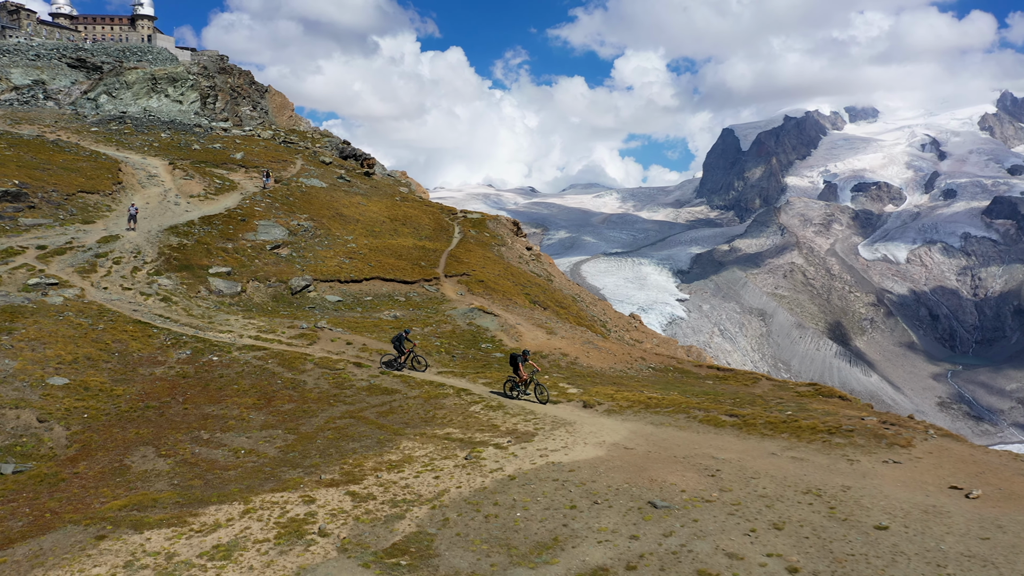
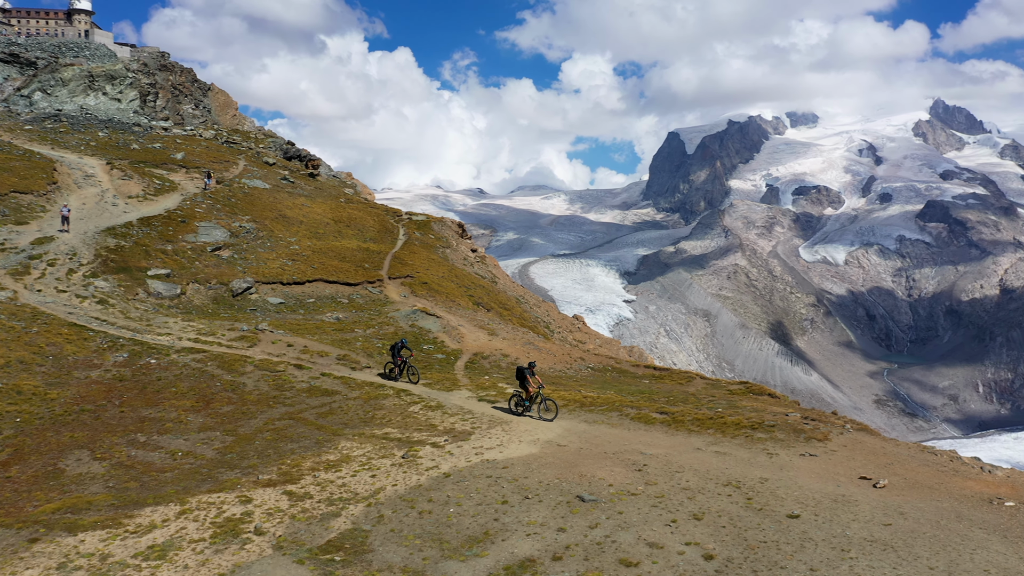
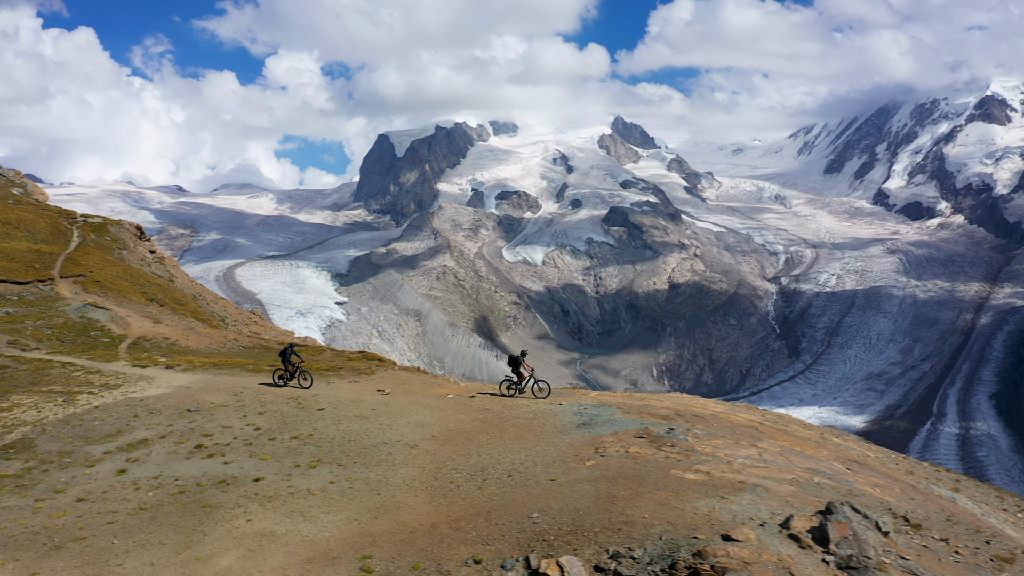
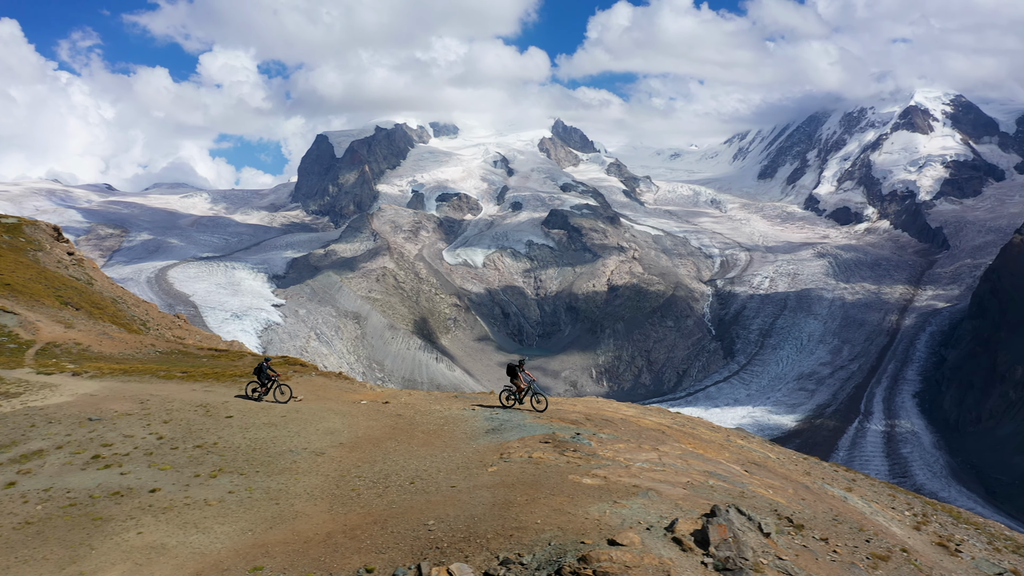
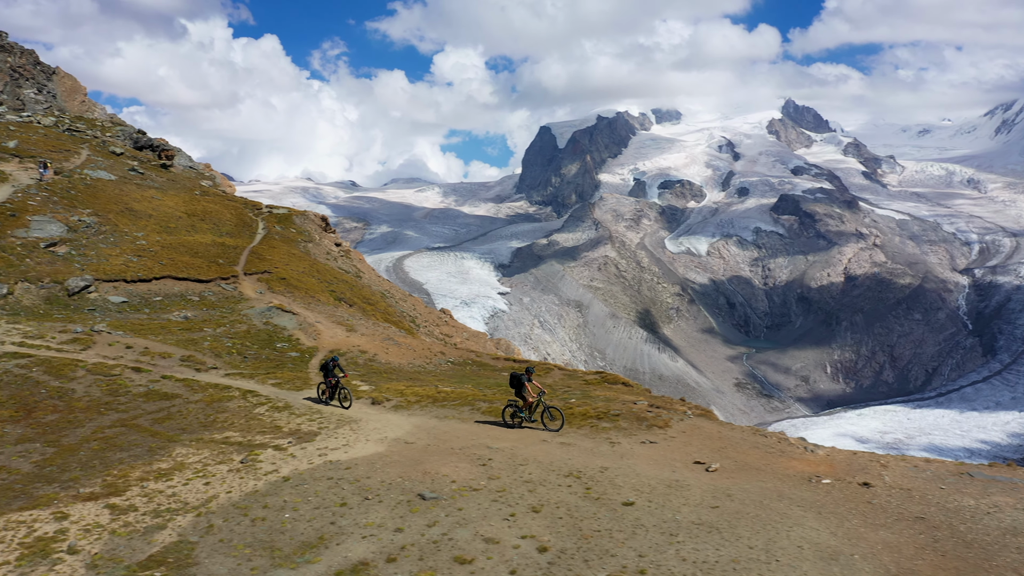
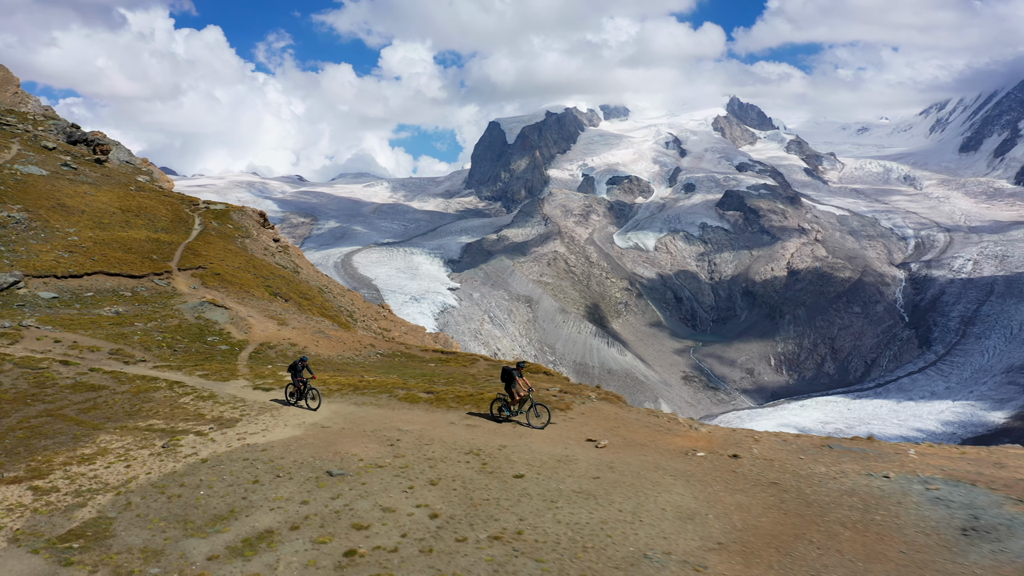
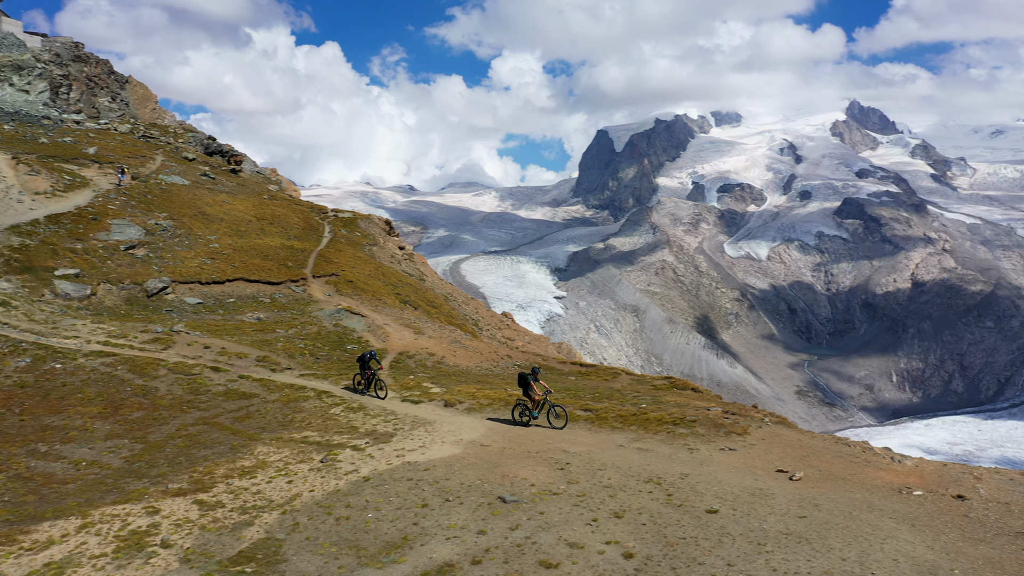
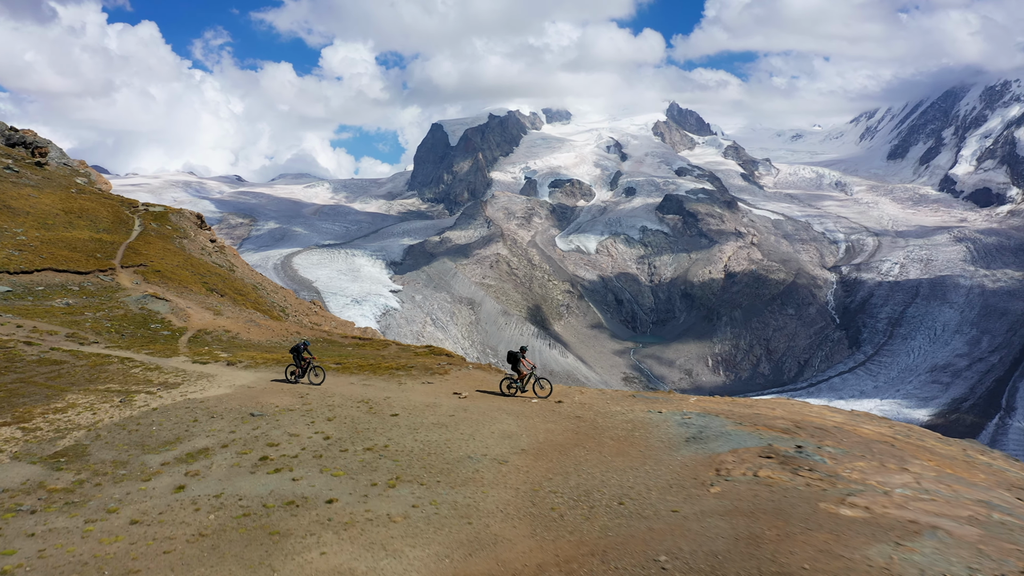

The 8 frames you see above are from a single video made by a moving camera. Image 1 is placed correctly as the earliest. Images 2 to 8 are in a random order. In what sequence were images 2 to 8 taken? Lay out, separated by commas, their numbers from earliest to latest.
2, 7, 5, 6, 8, 3, 4
